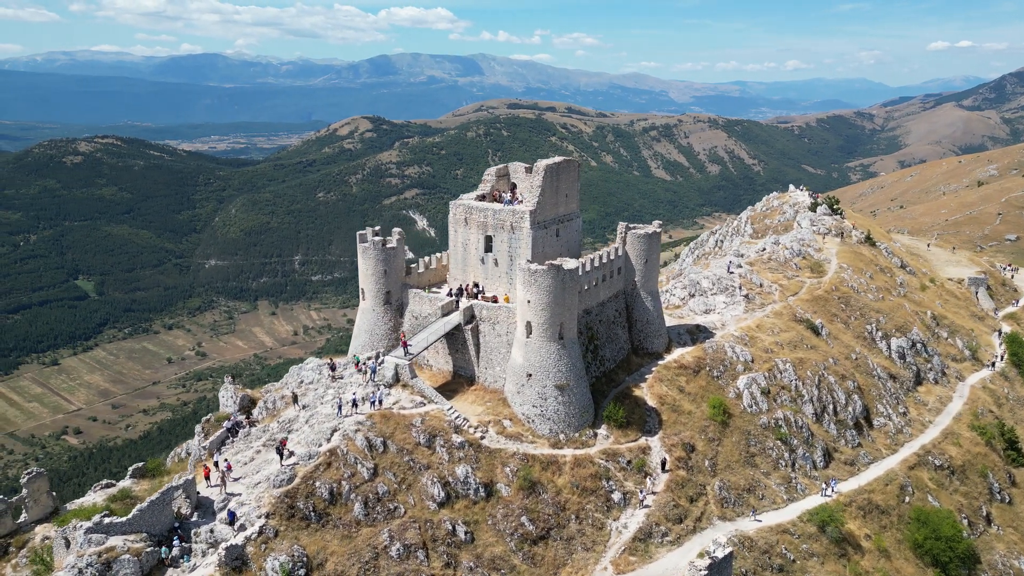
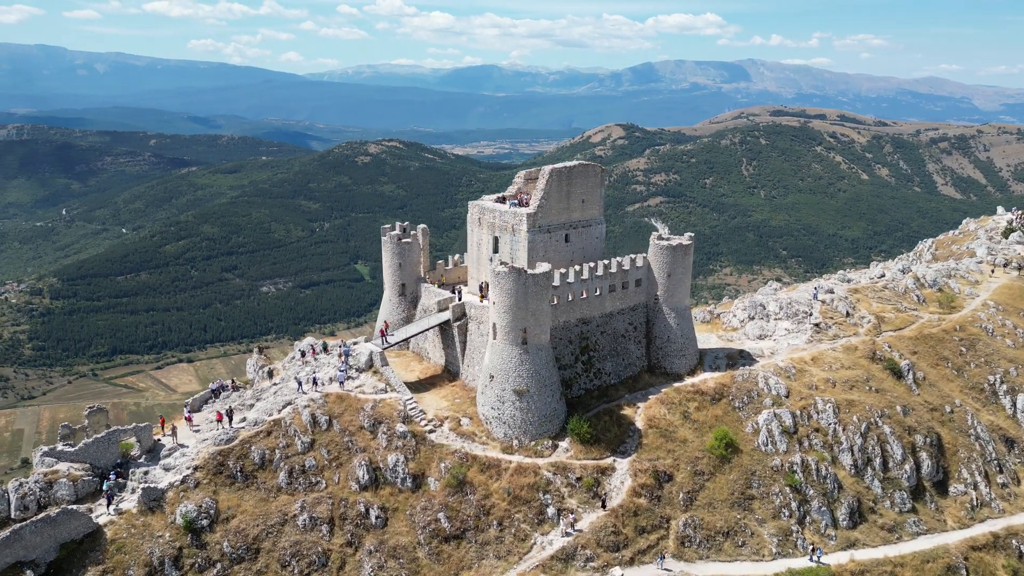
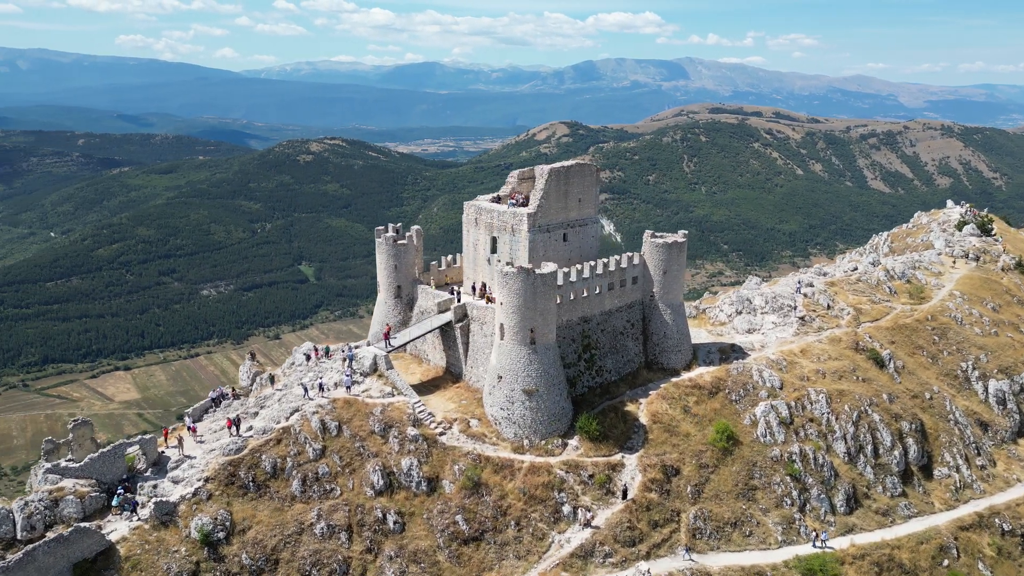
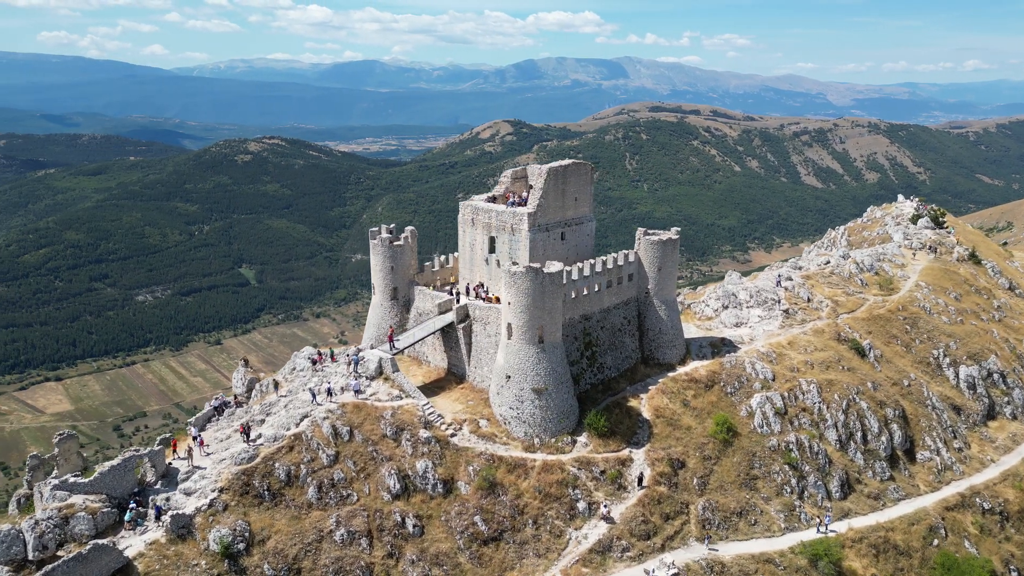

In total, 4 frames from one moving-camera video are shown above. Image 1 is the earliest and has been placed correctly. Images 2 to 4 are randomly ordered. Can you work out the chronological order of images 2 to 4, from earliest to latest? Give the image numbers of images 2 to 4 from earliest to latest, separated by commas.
4, 3, 2
